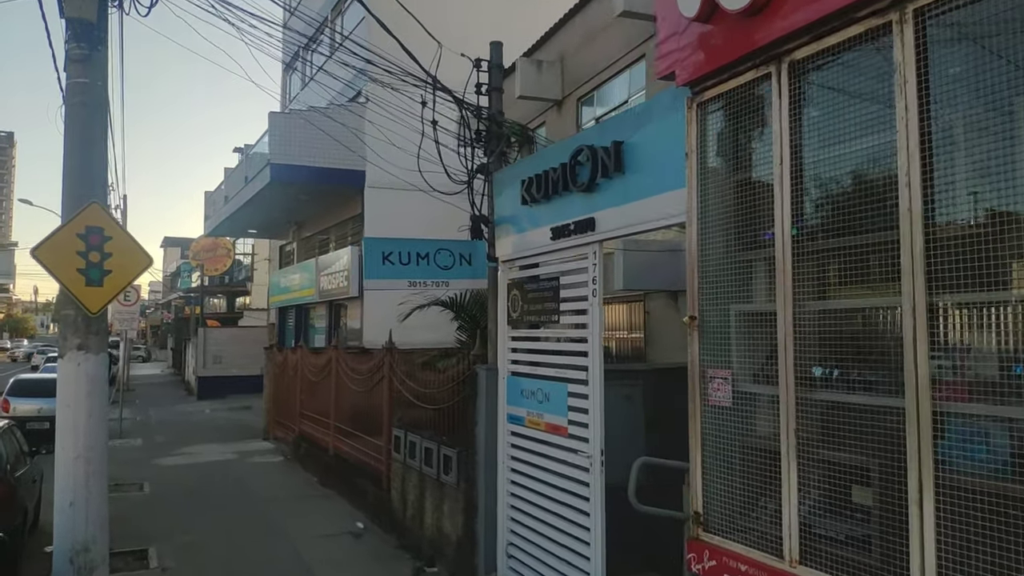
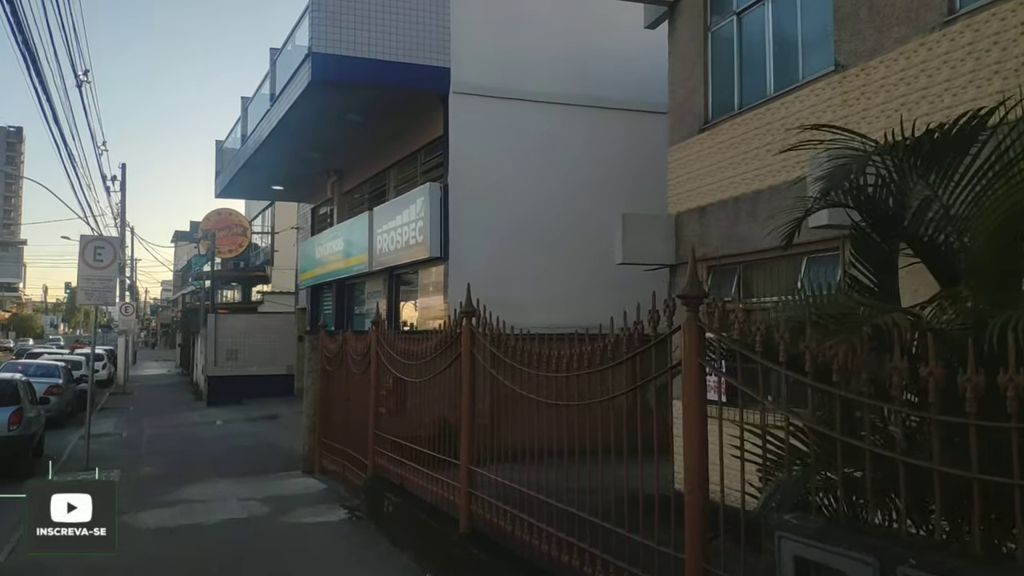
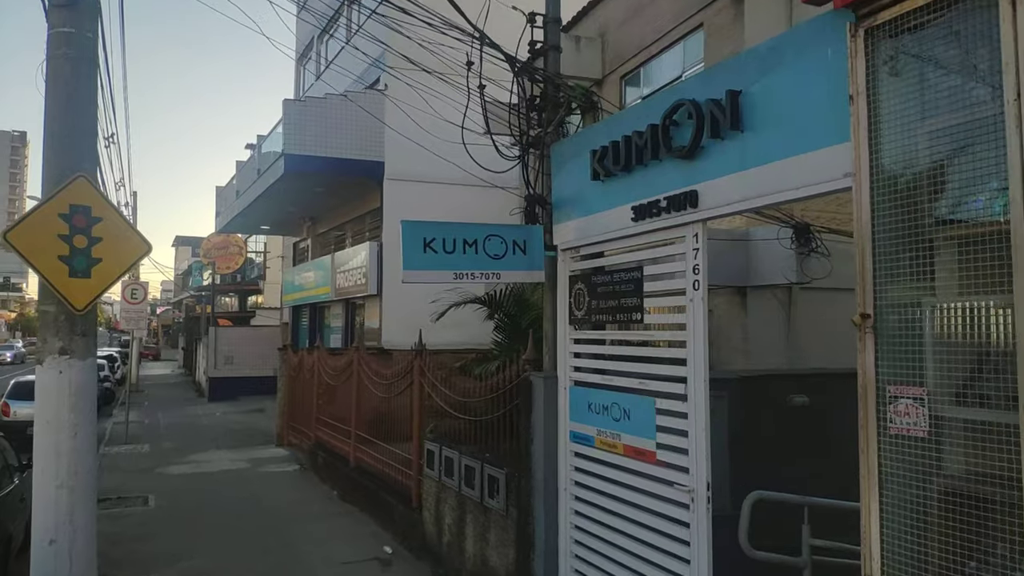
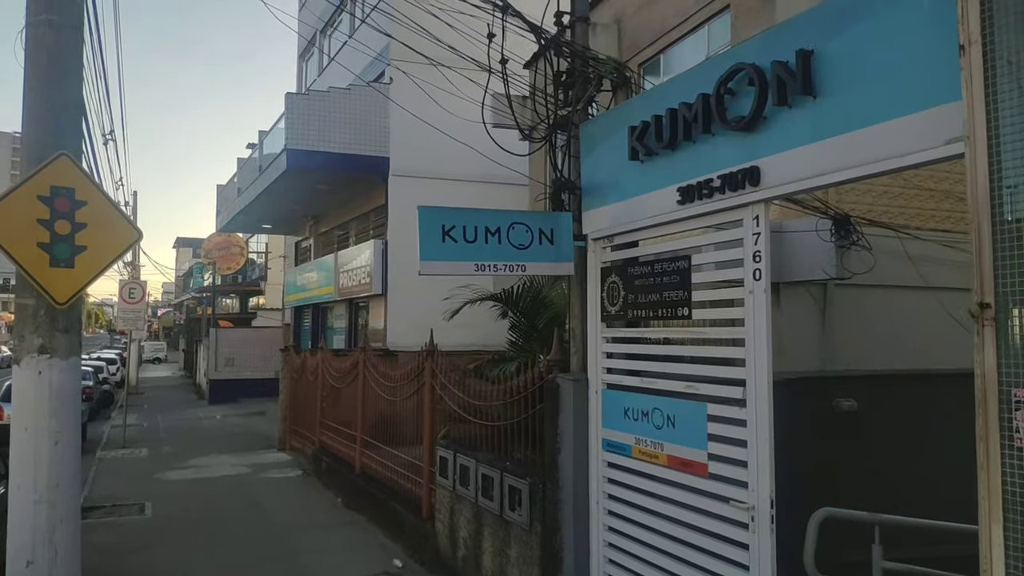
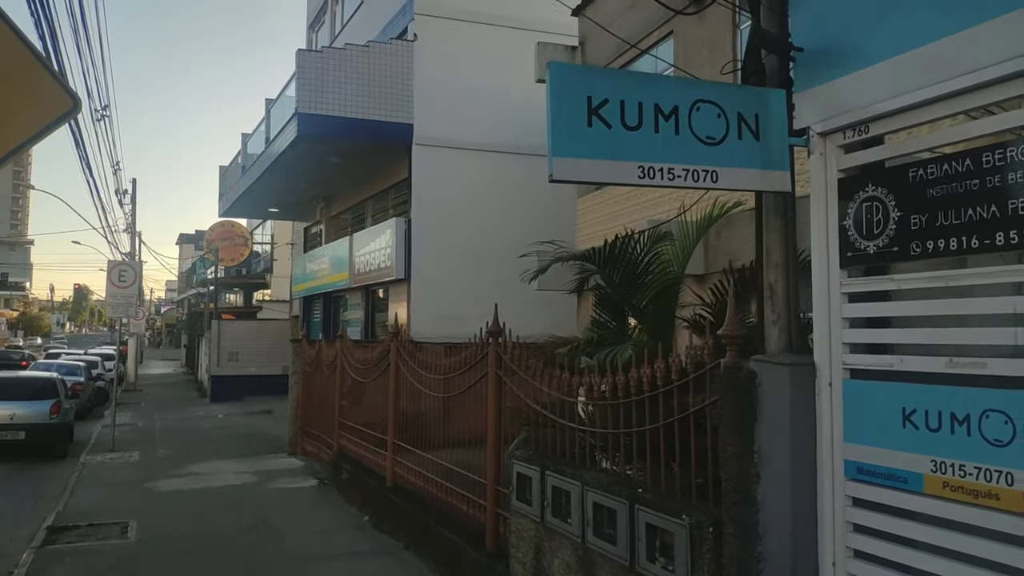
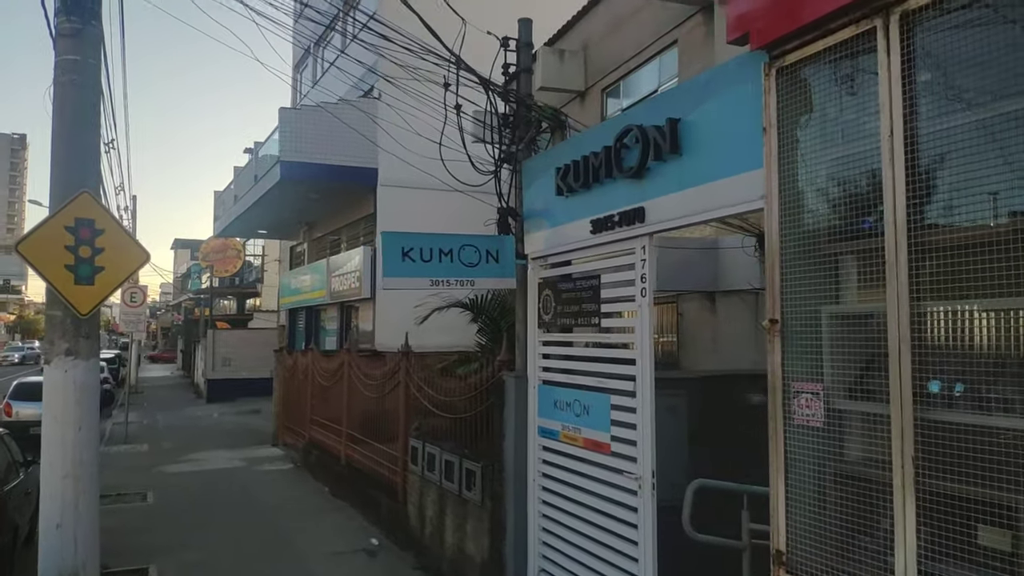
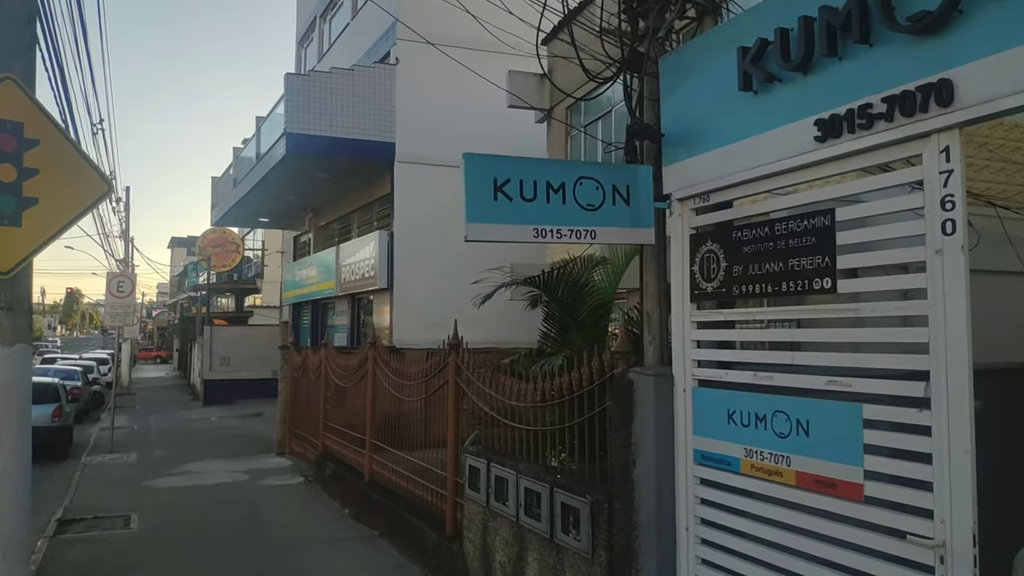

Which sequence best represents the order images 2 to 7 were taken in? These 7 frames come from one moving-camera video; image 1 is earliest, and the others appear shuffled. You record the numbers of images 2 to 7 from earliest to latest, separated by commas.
6, 3, 4, 7, 5, 2
